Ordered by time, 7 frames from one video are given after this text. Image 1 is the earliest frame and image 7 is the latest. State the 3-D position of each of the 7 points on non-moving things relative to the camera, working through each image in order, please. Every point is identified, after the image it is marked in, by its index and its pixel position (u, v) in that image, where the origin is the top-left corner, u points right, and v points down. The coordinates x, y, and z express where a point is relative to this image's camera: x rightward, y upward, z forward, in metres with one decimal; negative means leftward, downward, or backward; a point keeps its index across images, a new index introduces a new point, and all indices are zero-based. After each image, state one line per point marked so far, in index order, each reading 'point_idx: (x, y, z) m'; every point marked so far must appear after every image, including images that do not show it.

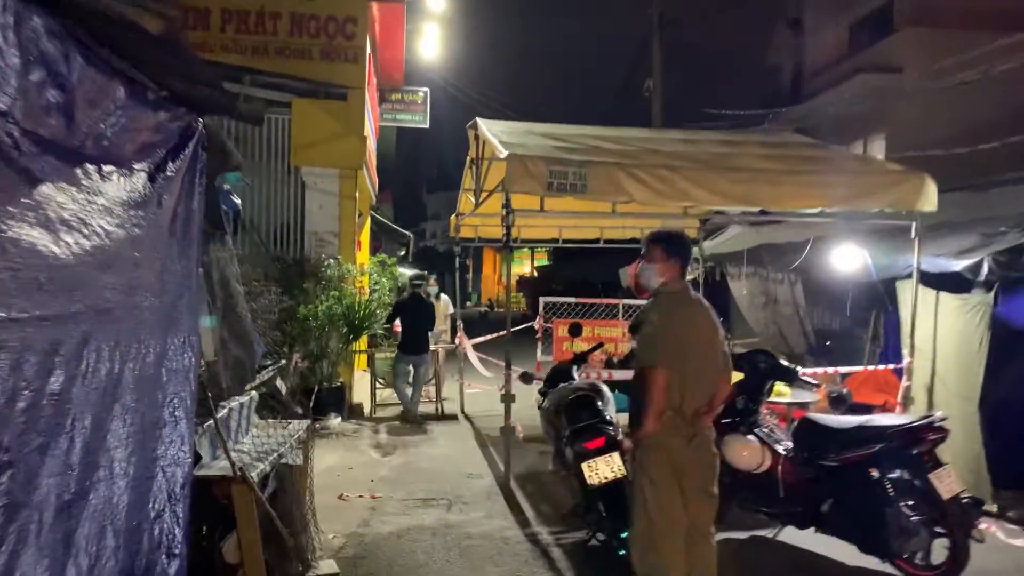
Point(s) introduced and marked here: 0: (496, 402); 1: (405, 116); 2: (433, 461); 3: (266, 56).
0: (-0.2, -1.3, +10.3) m
1: (-1.6, +2.6, +13.6) m
2: (-0.6, -1.4, +7.2) m
3: (-2.7, +2.5, +9.6) m
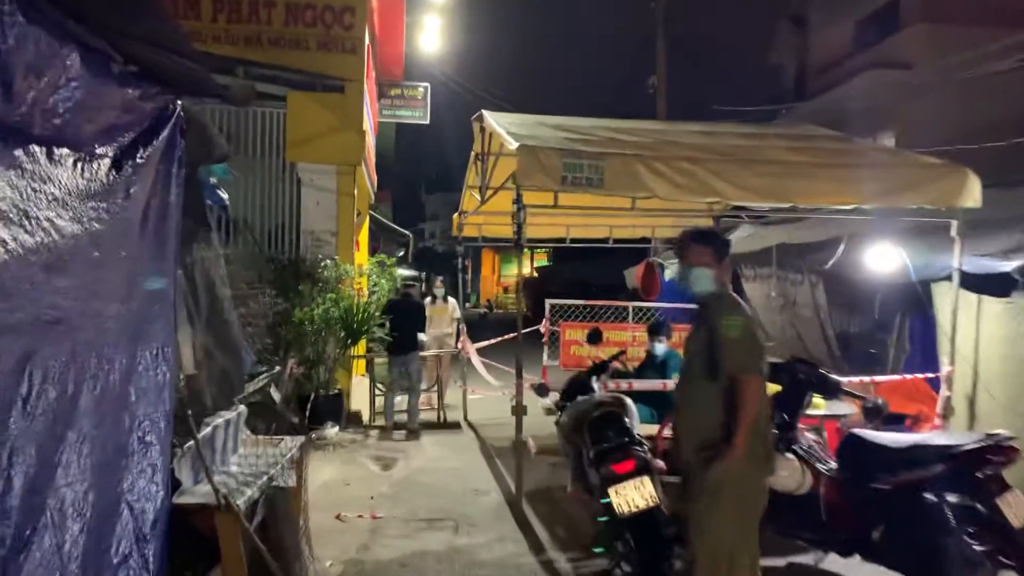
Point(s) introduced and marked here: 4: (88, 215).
0: (-0.1, -1.3, +9.9) m
1: (-1.6, +2.6, +13.1) m
2: (-0.6, -1.4, +6.7) m
3: (-2.6, +2.5, +9.2) m
4: (-1.2, +0.2, +2.5) m
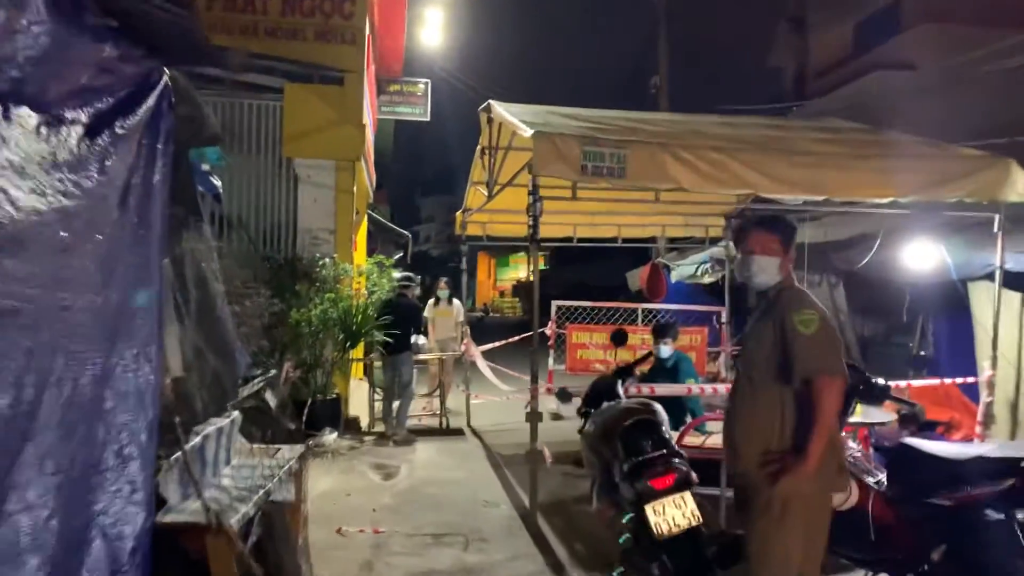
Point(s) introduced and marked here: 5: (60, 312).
0: (-0.1, -1.4, +9.5) m
1: (-1.6, +2.6, +12.8) m
2: (-0.5, -1.4, +6.3) m
3: (-2.6, +2.5, +8.8) m
4: (-1.1, +0.2, +2.2) m
5: (-1.1, -0.1, +2.2) m
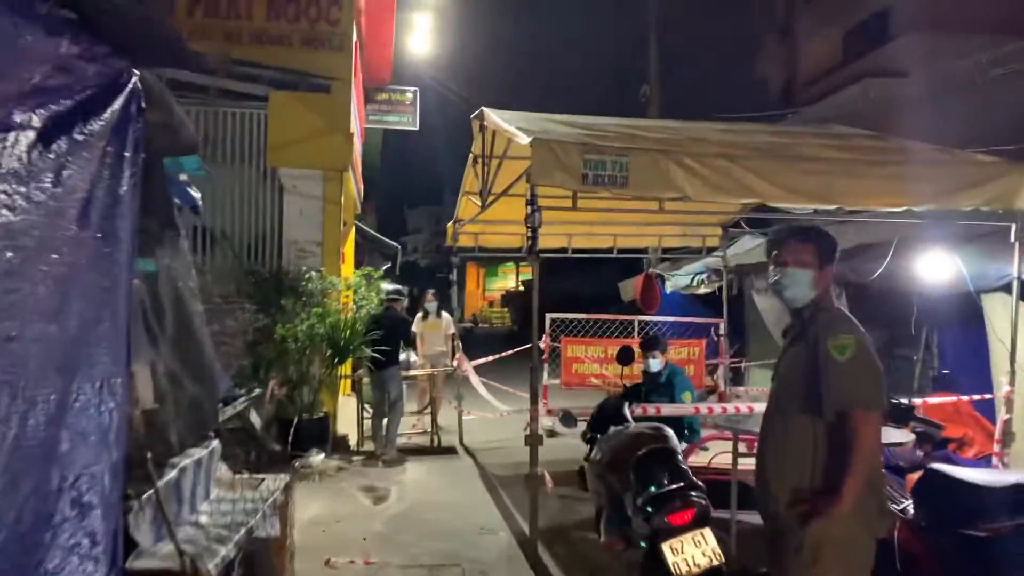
0: (-0.1, -1.5, +9.2) m
1: (-1.7, +2.4, +12.5) m
2: (-0.5, -1.5, +6.0) m
3: (-2.6, +2.4, +8.5) m
4: (-1.1, +0.2, +1.9) m
5: (-1.1, -0.1, +1.9) m
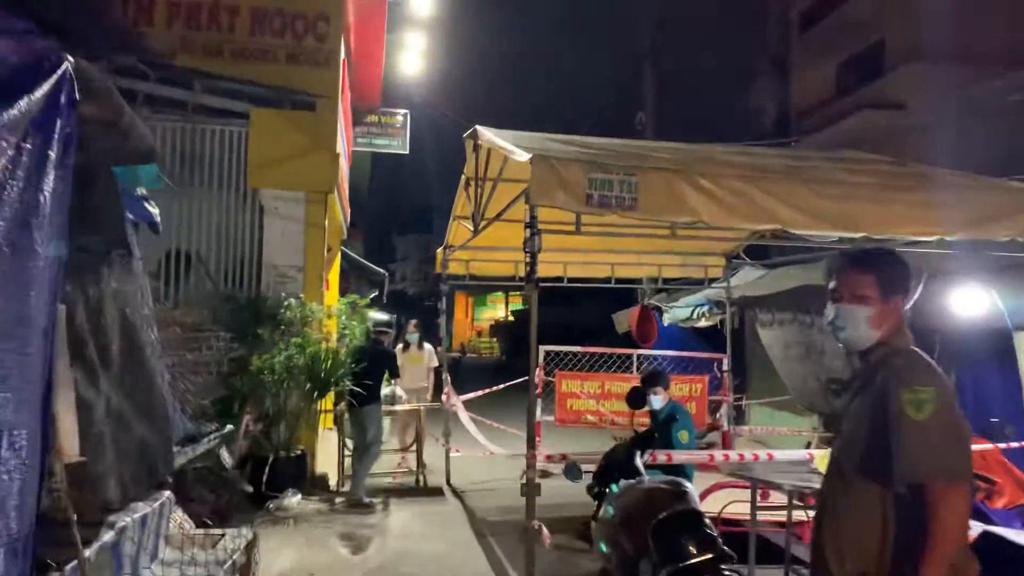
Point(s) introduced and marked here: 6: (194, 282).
0: (-0.2, -1.8, +8.7) m
1: (-1.8, +2.0, +12.1) m
2: (-0.6, -1.7, +5.5) m
3: (-2.7, +2.1, +8.1) m
4: (-1.1, +0.1, +1.4) m
5: (-1.1, -0.2, +1.4) m
6: (-2.8, 0.0, +7.8) m
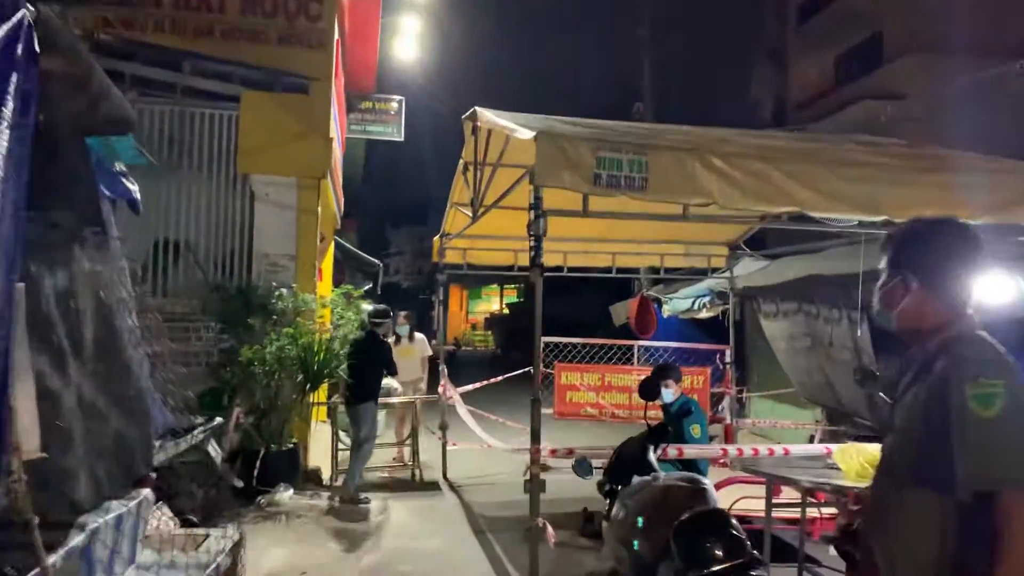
0: (-0.3, -1.7, +8.5) m
1: (-1.8, +2.1, +11.8) m
2: (-0.6, -1.6, +5.3) m
3: (-2.7, +2.2, +7.9) m
4: (-1.0, +0.2, +1.2) m
5: (-1.0, -0.1, +1.2) m
6: (-2.8, +0.1, +7.5) m
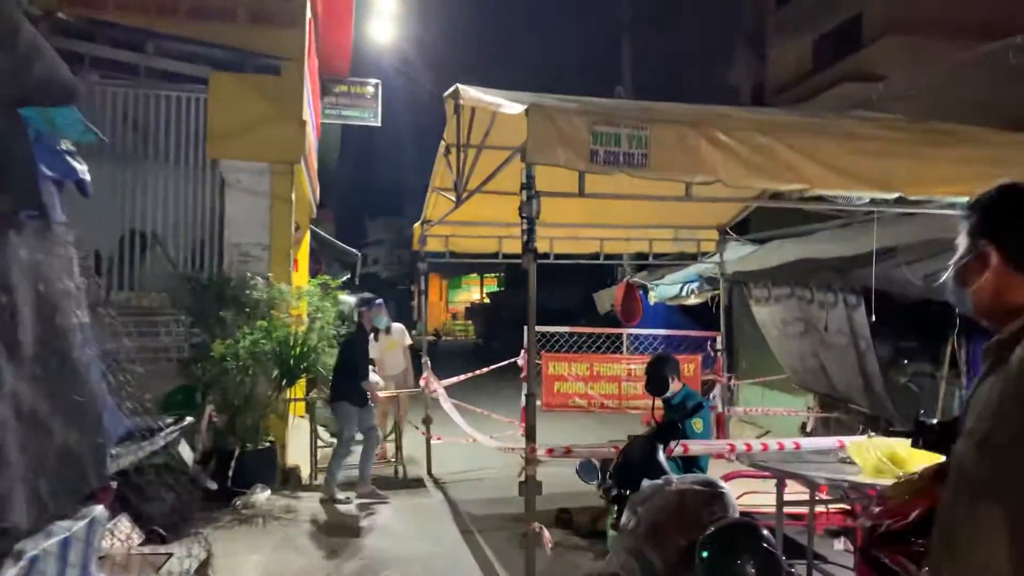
0: (-0.4, -1.6, +8.2) m
1: (-2.1, +2.3, +11.5) m
2: (-0.6, -1.6, +5.0) m
3: (-2.8, +2.3, +7.4) m
4: (-1.0, +0.2, +0.9) m
5: (-1.0, -0.1, +0.9) m
6: (-2.9, +0.2, +7.1) m
